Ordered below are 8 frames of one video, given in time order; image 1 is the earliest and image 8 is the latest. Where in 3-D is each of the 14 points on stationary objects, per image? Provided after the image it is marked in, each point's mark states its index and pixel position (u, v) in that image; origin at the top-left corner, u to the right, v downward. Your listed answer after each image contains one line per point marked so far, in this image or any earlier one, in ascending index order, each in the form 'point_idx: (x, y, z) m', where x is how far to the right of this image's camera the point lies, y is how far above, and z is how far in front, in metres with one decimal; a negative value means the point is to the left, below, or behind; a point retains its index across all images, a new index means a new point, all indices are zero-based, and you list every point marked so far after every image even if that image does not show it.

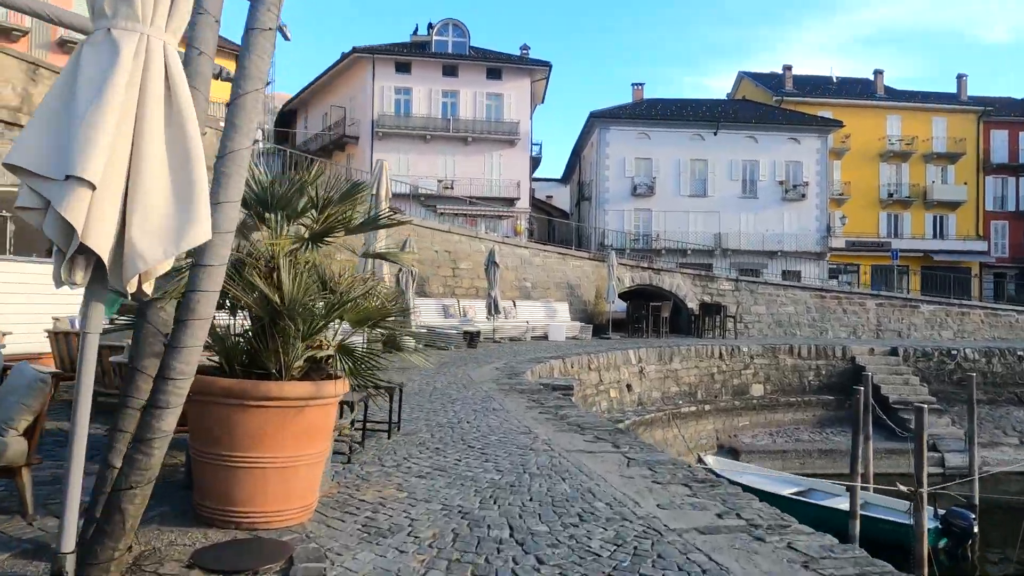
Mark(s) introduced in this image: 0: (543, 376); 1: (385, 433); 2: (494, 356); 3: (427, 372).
0: (+0.6, -1.6, +13.9) m
1: (-1.0, -1.1, +5.9) m
2: (-0.3, -1.4, +15.6) m
3: (-1.3, -1.3, +11.7) m
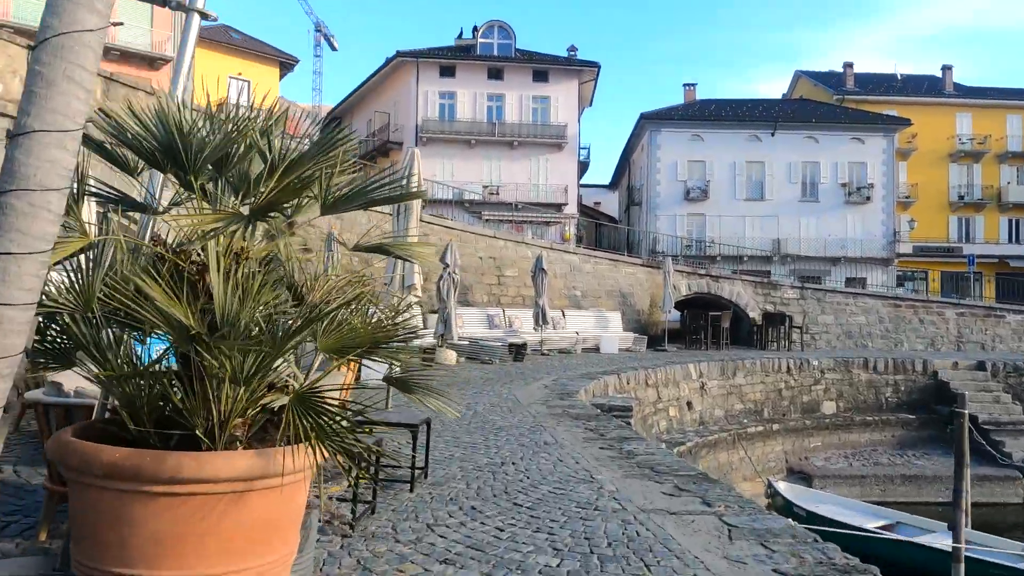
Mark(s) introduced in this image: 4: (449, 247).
0: (+1.4, -1.8, +12.5) m
1: (-0.6, -1.2, +4.6) m
2: (+0.6, -1.6, +14.2) m
3: (-0.6, -1.4, +10.4) m
4: (-1.4, +0.9, +16.6) m
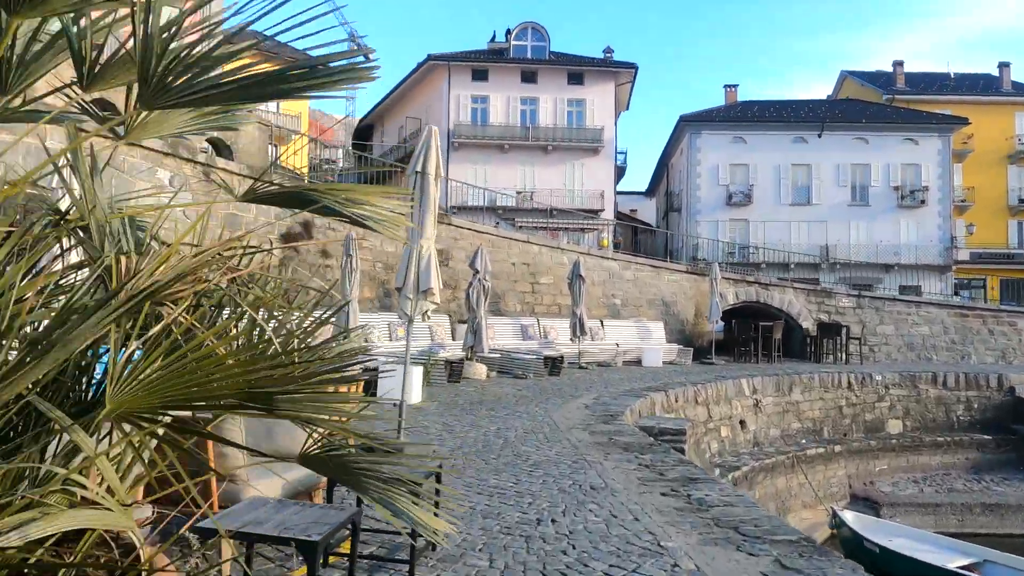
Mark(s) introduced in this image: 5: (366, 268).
0: (+2.0, -1.9, +11.1) m
1: (-0.5, -1.2, +3.3) m
2: (+1.2, -1.7, +12.9) m
3: (-0.1, -1.5, +9.1) m
4: (-0.6, +0.8, +15.3) m
5: (-3.0, +0.4, +15.5) m
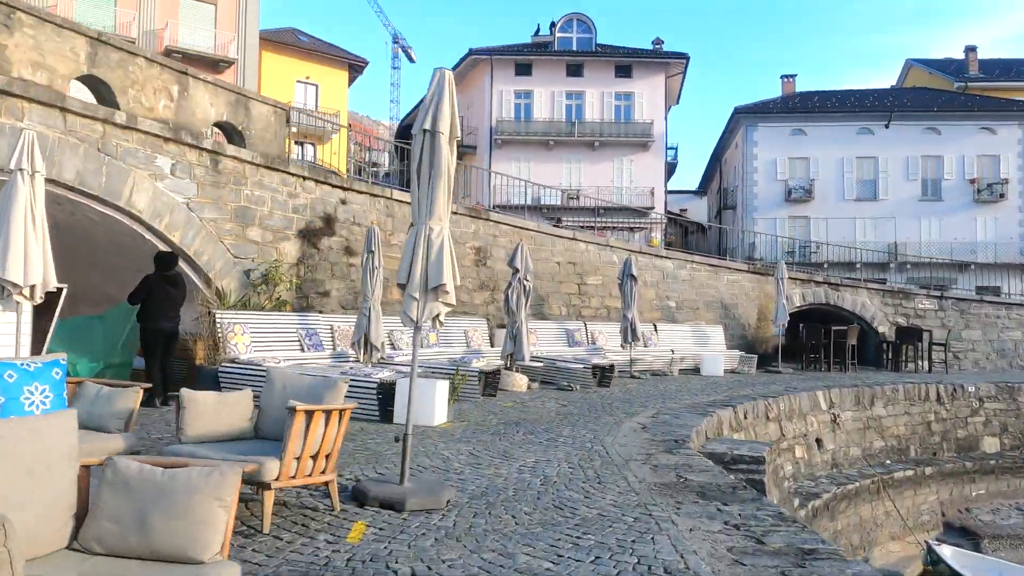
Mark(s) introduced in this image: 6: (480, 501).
0: (+2.5, -1.9, +9.4) m
1: (-0.4, -1.2, +1.8) m
2: (+1.9, -1.7, +11.2) m
3: (+0.3, -1.5, +7.5) m
4: (+0.1, +0.7, +13.8) m
5: (-2.2, +0.4, +14.1) m
6: (-0.2, -1.3, +4.8) m
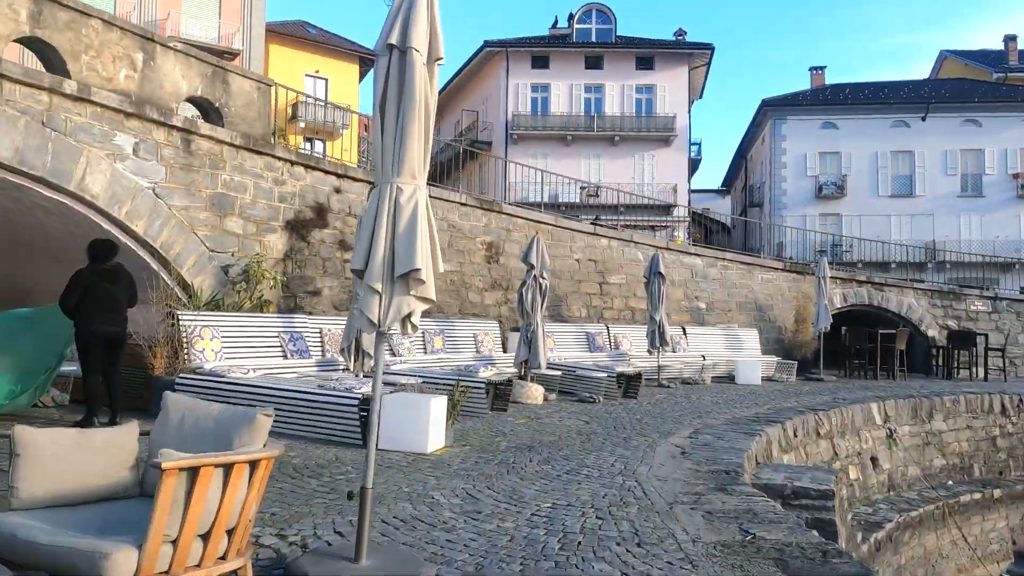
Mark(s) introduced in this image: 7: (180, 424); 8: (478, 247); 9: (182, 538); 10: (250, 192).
0: (+2.6, -1.8, +7.9) m
1: (-0.4, -1.1, +0.3) m
2: (+2.0, -1.7, +9.7) m
3: (+0.4, -1.5, +6.0) m
4: (+0.4, +0.8, +12.3) m
5: (-1.9, +0.4, +12.7) m
6: (-0.2, -1.3, +3.3) m
7: (-1.4, -0.5, +3.1) m
8: (-0.6, +0.8, +14.3) m
9: (-1.1, -0.8, +2.5) m
10: (-3.7, +1.3, +10.7) m
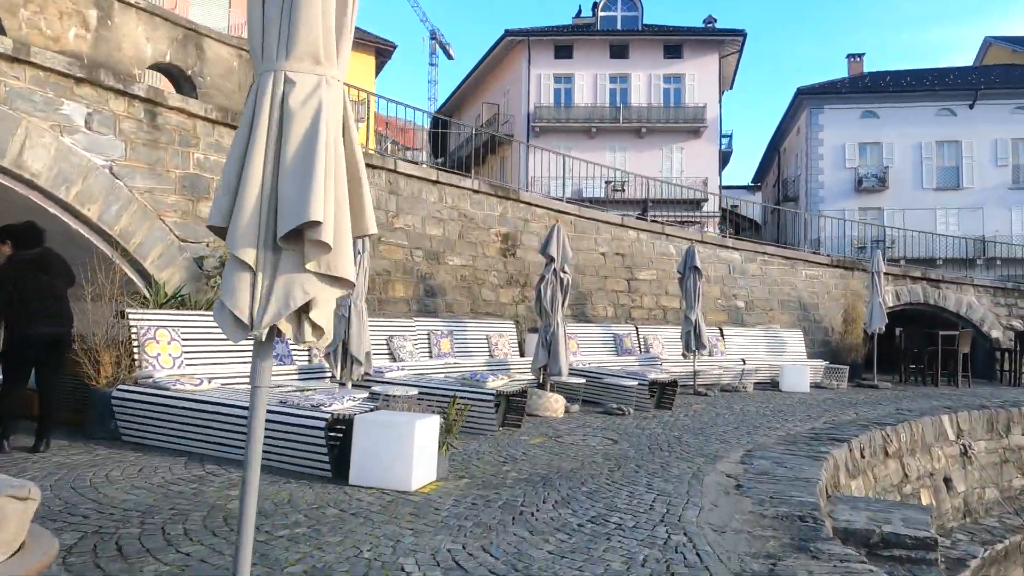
0: (+2.7, -1.7, +6.3) m
1: (-0.6, -1.0, -1.1) m
2: (+2.2, -1.6, +8.2) m
3: (+0.4, -1.4, +4.6) m
4: (+0.6, +0.8, +10.8) m
5: (-1.7, +0.5, +11.3) m
6: (-0.2, -1.2, +1.9) m
7: (-1.4, -0.5, +1.7) m
8: (-0.3, +0.8, +12.8) m
9: (-1.2, -0.8, +1.1) m
10: (-3.5, +1.4, +9.3) m
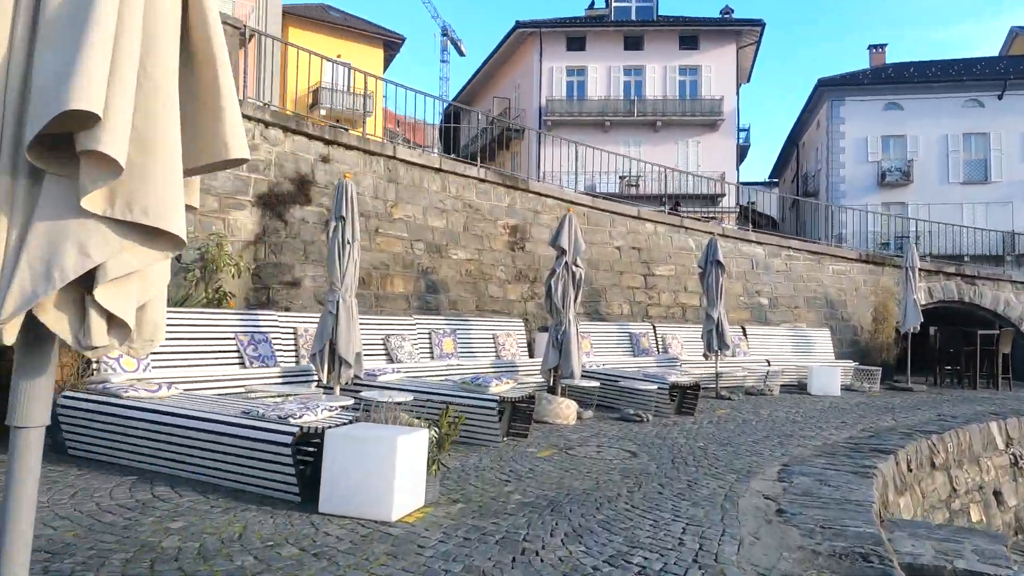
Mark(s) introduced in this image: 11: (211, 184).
0: (+2.8, -1.7, +5.5) m
1: (-0.7, -1.0, -1.9) m
2: (+2.3, -1.5, +7.3) m
3: (+0.4, -1.3, +3.7) m
4: (+0.7, +0.9, +10.0) m
5: (-1.6, +0.6, +10.5) m
6: (-0.3, -1.2, +1.1) m
7: (-1.5, -0.4, +0.9) m
8: (-0.2, +0.9, +12.0) m
9: (-1.2, -0.7, +0.3) m
10: (-3.4, +1.5, +8.6) m
11: (-3.4, +1.2, +8.6) m
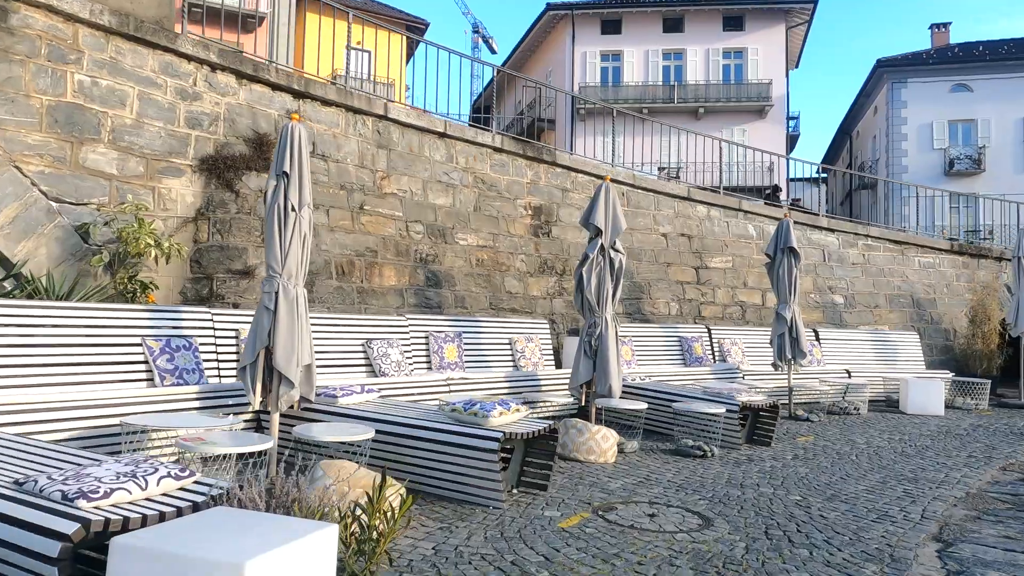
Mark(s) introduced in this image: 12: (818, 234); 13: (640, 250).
0: (+2.8, -1.6, +3.1) m
1: (-1.0, -0.8, -4.1) m
2: (+2.3, -1.4, +5.0) m
3: (+0.3, -1.2, +1.5) m
4: (+0.9, +1.0, +7.8) m
5: (-1.3, +0.6, +8.3) m
6: (-0.5, -1.0, -1.1) m
7: (-1.7, -0.3, -1.2) m
8: (+0.1, +1.0, +9.8) m
9: (-1.4, -0.6, -1.8) m
10: (-3.3, +1.6, +6.5) m
11: (-3.3, +1.3, +6.5) m
12: (+5.1, +0.9, +12.7) m
13: (+1.9, +0.6, +11.0) m
